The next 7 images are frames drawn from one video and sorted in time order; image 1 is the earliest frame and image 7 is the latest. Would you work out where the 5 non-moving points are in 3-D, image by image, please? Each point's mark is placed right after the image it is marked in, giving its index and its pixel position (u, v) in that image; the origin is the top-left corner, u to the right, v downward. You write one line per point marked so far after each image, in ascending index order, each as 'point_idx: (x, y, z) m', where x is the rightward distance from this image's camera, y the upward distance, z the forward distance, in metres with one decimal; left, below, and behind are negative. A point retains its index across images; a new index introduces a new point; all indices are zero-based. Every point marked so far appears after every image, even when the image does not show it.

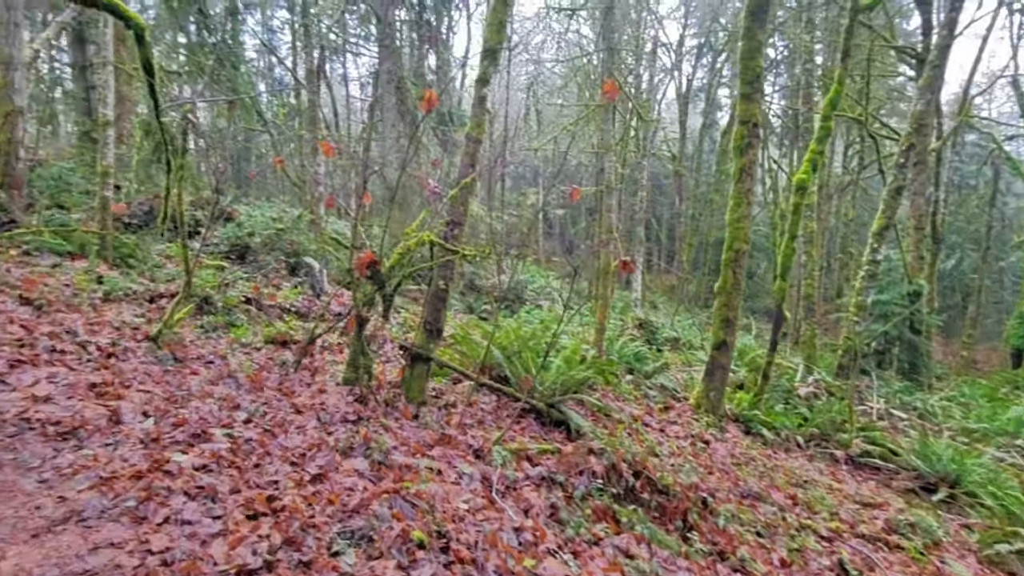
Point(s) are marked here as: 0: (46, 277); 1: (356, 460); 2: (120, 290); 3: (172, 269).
0: (-5.9, +0.2, +7.5) m
1: (-1.1, -1.2, +4.2) m
2: (-5.3, 0.0, +8.0) m
3: (-5.8, +0.3, +10.0) m
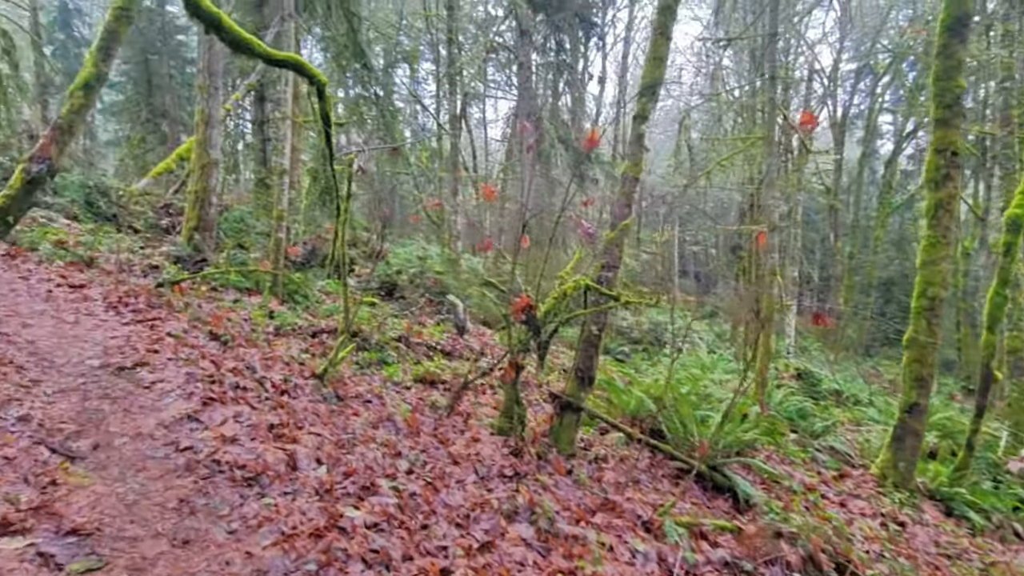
0: (-3.9, -0.3, +8.3) m
1: (+0.1, -1.6, +3.9) m
2: (-3.3, -0.5, +8.6) m
3: (-3.3, -0.3, +10.7) m
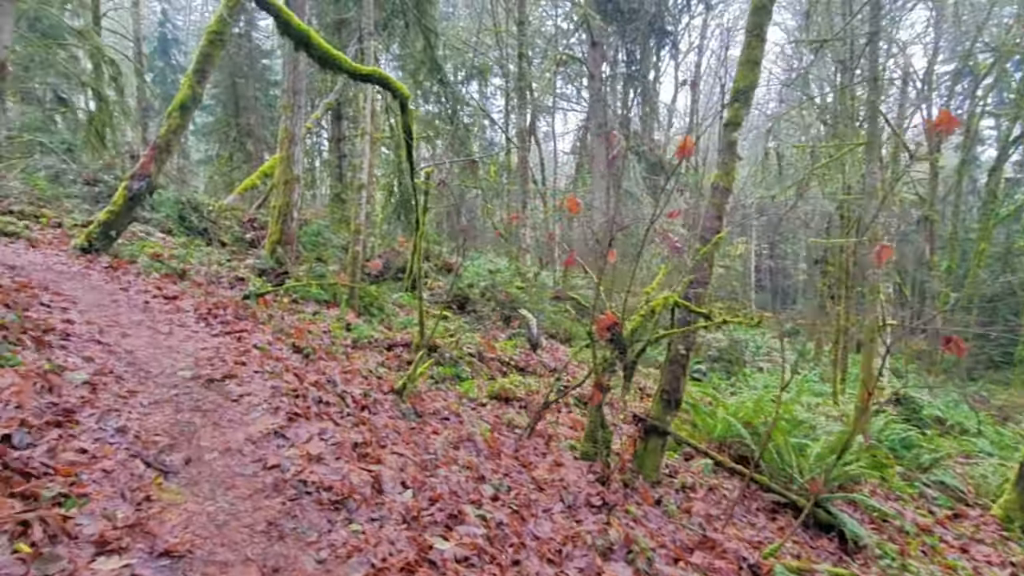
0: (-2.9, -0.5, +8.4) m
1: (+0.6, -1.7, +3.6) m
2: (-2.2, -0.7, +8.7) m
3: (-1.9, -0.5, +10.7) m
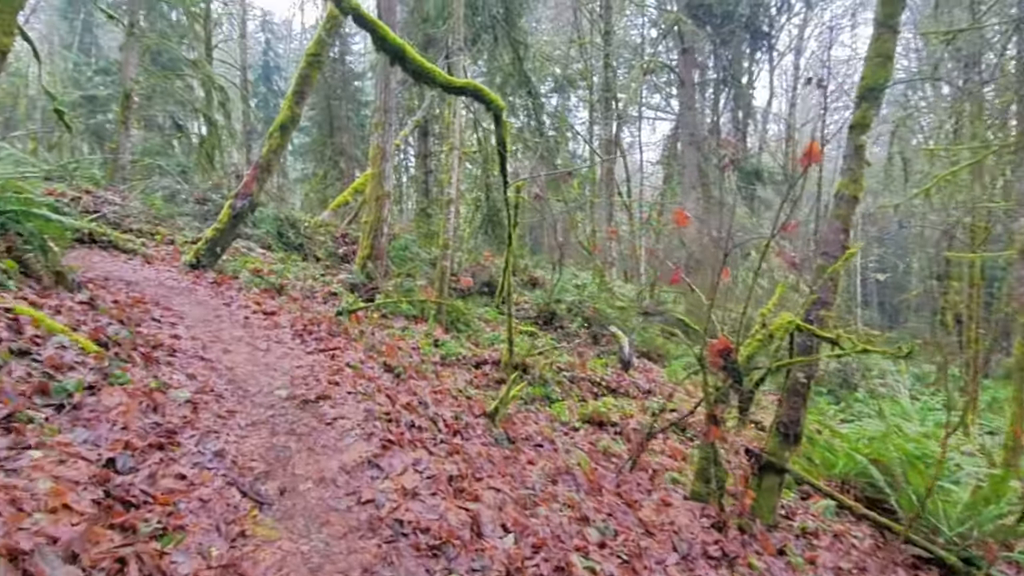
0: (-1.6, -0.7, +8.4) m
1: (+1.2, -1.8, +3.2) m
2: (-0.9, -1.0, +8.6) m
3: (-0.3, -0.8, +10.5) m
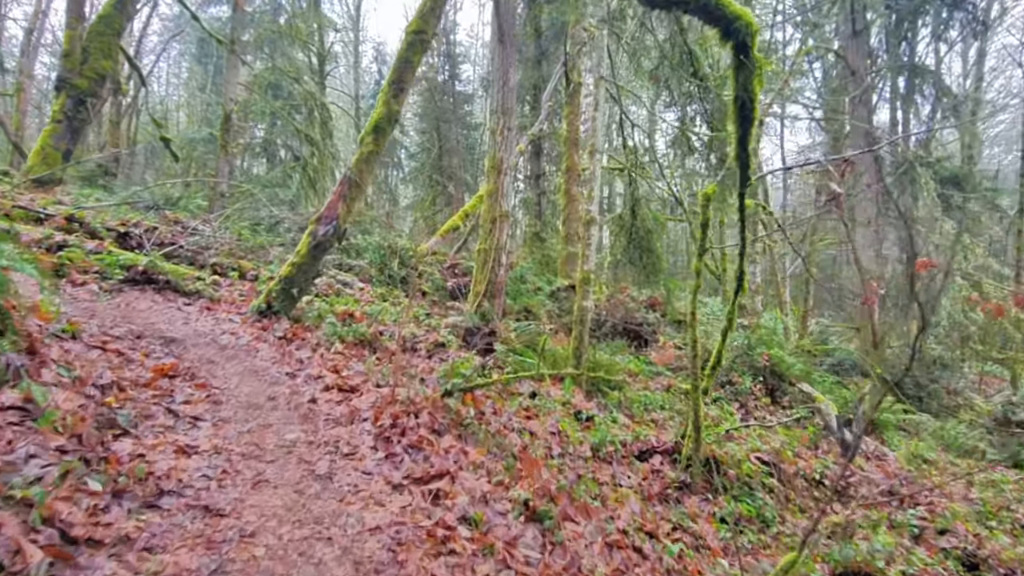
0: (+0.2, -1.3, +5.8) m
1: (+2.1, -2.2, +0.1) m
2: (+0.9, -1.5, +5.8) m
3: (+1.8, -1.5, +7.7) m
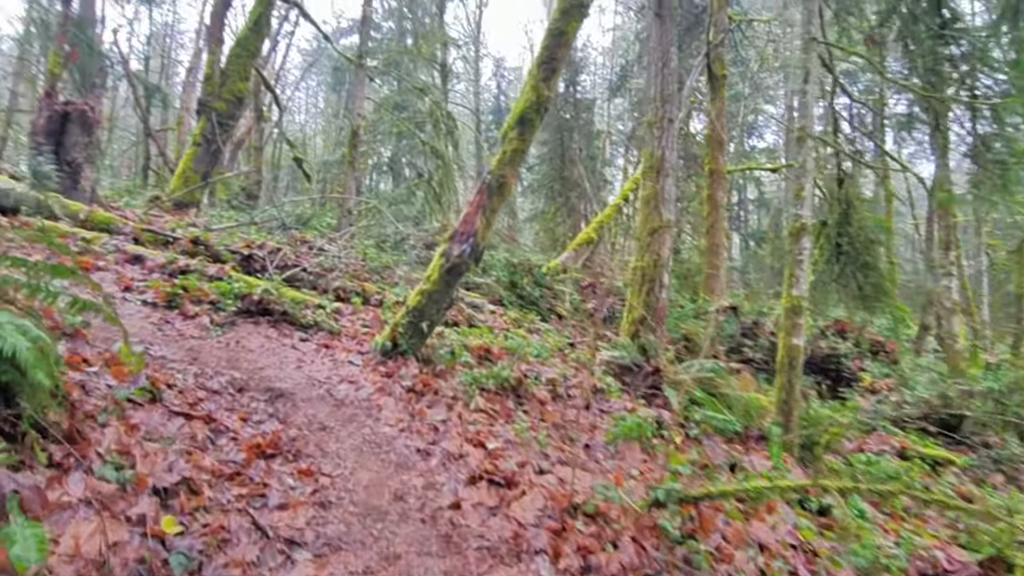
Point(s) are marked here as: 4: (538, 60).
0: (+1.6, -1.6, +3.9) m
1: (+2.4, -2.3, -2.0) m
2: (+2.4, -1.8, +3.8) m
3: (+3.6, -1.8, +5.5) m
4: (+0.3, +2.2, +5.7) m
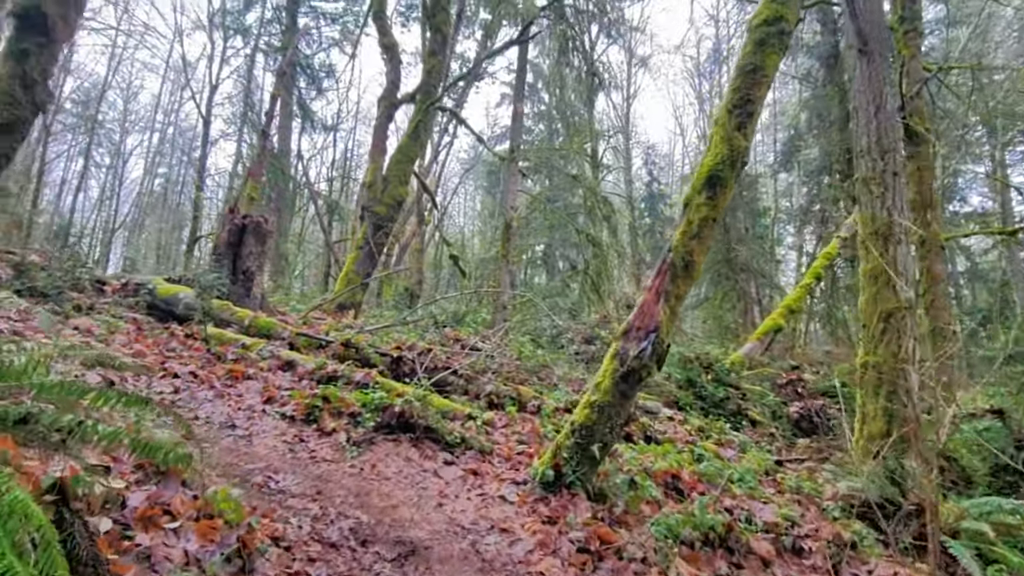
0: (+2.6, -2.0, +1.9) m
1: (+1.8, -1.8, -4.0) m
2: (+3.3, -2.2, +1.6) m
3: (+4.9, -2.3, +2.9) m
4: (+1.6, +1.4, +4.5) m
